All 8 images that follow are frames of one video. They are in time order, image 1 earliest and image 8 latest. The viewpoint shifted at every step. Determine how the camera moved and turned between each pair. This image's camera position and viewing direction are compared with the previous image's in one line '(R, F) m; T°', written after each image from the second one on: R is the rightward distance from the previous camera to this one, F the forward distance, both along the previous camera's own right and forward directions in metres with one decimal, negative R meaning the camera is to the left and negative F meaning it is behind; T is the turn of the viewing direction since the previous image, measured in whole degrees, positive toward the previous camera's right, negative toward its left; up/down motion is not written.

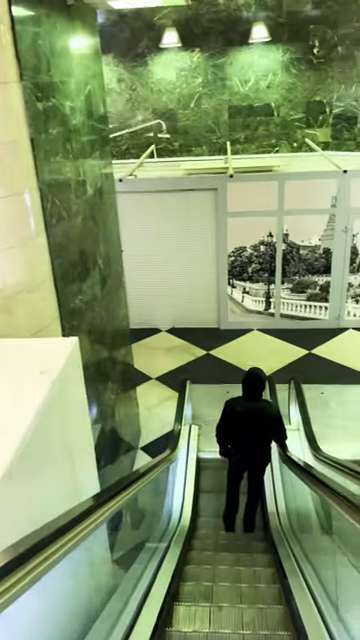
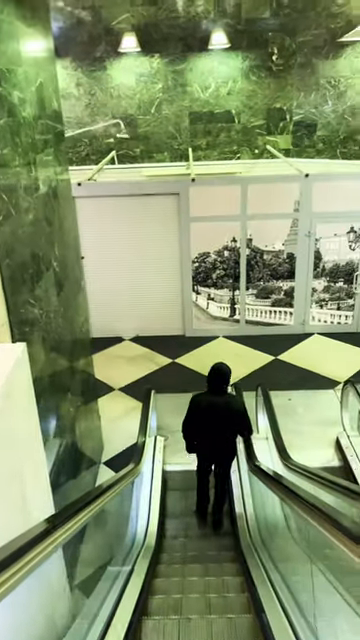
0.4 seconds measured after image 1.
(0.0, +0.2) m; +4°
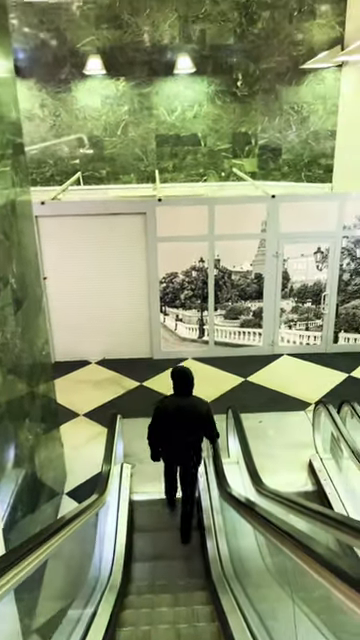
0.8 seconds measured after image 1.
(0.0, +0.2) m; +4°
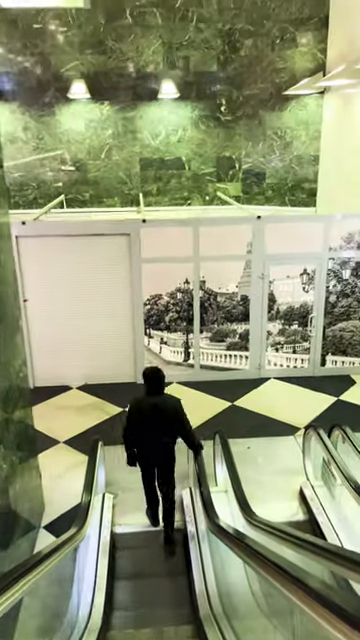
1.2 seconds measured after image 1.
(0.0, +0.2) m; +2°
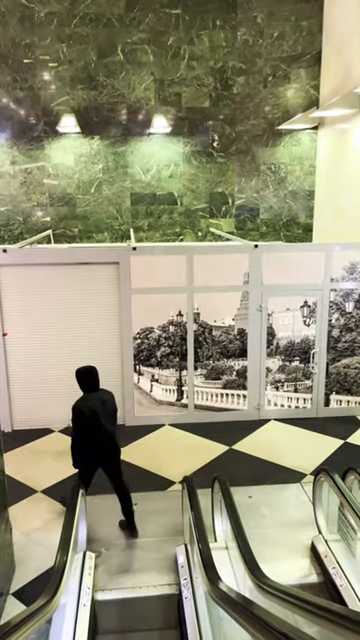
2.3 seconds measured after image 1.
(0.0, +0.5) m; +1°
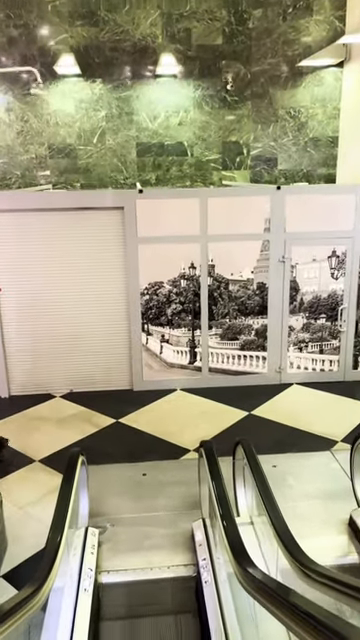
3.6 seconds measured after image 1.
(-0.1, +0.7) m; -1°
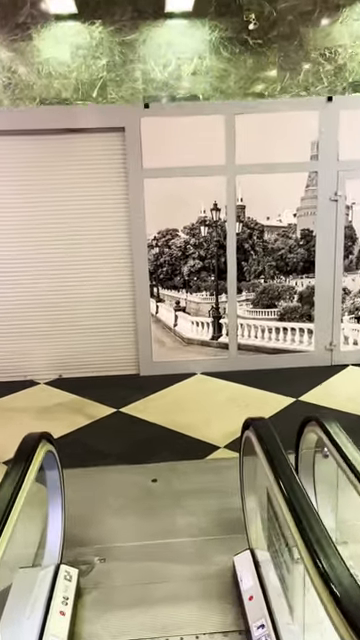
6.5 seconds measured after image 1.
(-0.1, +1.5) m; -1°
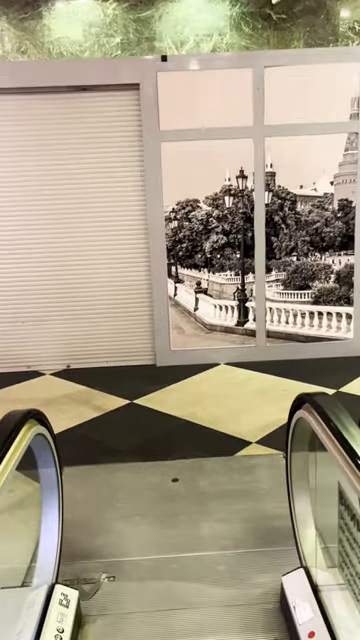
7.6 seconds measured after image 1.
(-0.1, +0.5) m; -2°
